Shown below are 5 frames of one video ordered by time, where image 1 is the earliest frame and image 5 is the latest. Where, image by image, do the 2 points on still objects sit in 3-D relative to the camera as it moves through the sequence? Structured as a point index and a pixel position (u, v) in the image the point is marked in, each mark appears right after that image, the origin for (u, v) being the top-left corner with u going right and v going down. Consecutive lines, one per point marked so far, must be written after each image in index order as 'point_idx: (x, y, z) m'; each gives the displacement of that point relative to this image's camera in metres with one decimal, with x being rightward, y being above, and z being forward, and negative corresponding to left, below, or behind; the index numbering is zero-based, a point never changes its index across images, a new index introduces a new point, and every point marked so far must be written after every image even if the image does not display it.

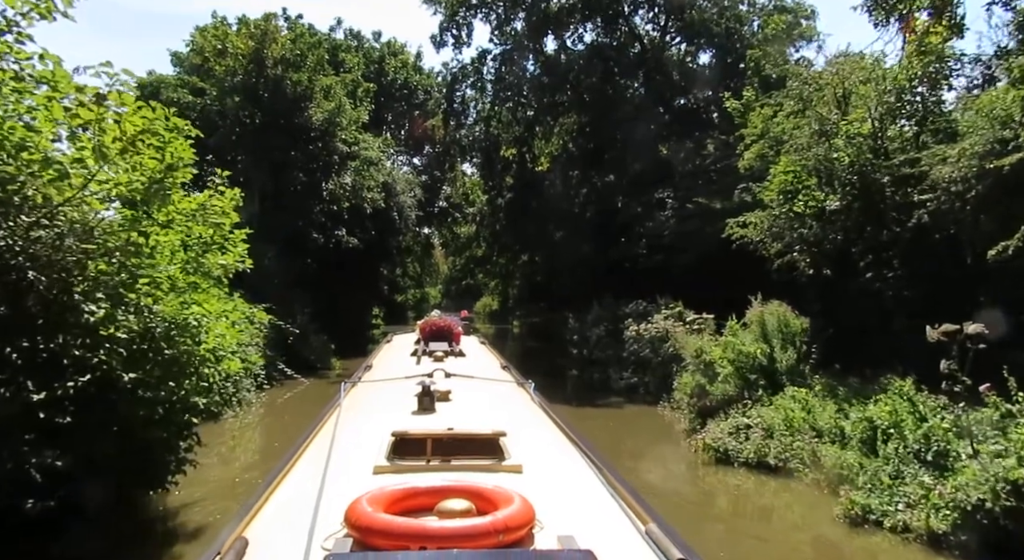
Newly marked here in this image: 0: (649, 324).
0: (+3.4, -1.1, +16.5) m
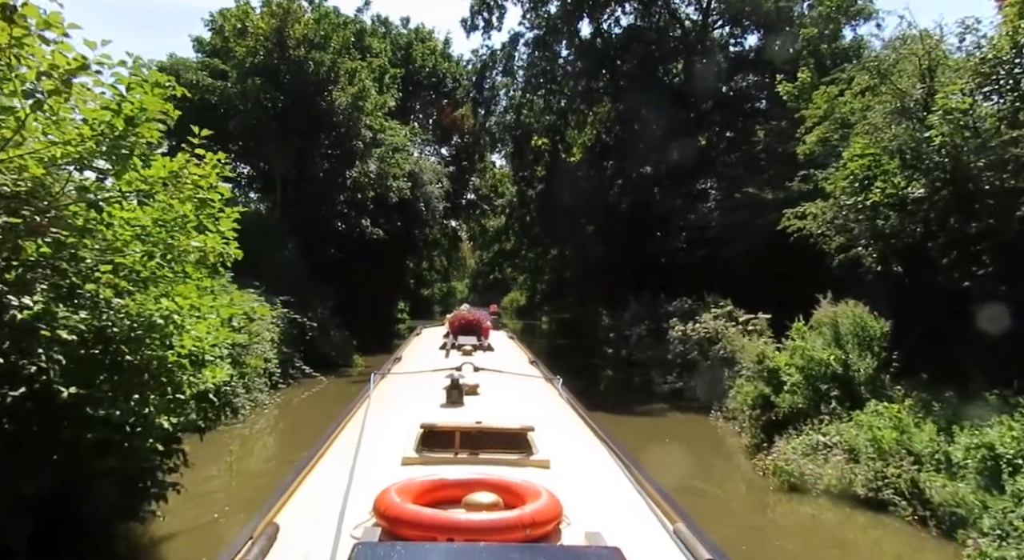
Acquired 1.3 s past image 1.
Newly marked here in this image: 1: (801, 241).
0: (+4.2, -1.0, +15.0) m
1: (+8.7, +1.2, +19.3) m
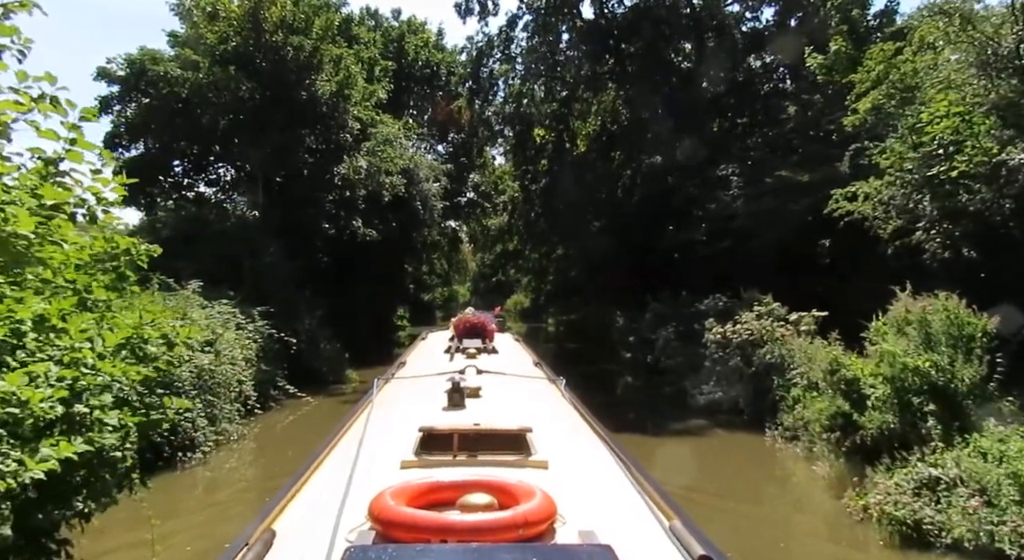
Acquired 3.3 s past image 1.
0: (+4.4, -0.9, +13.1) m
1: (+8.8, +1.4, +17.4) m
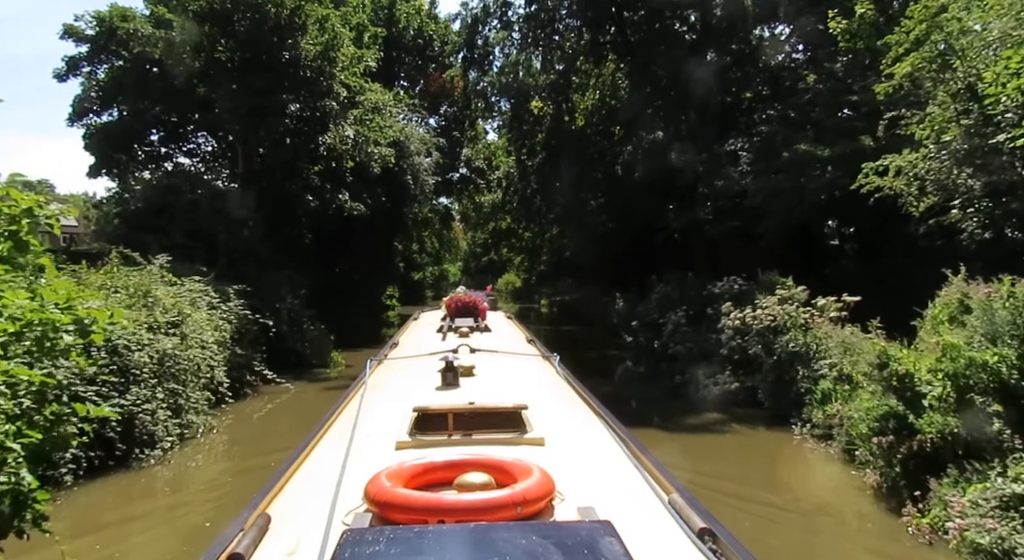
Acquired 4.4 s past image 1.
0: (+4.4, -0.5, +12.0) m
1: (+8.8, +1.9, +16.3) m
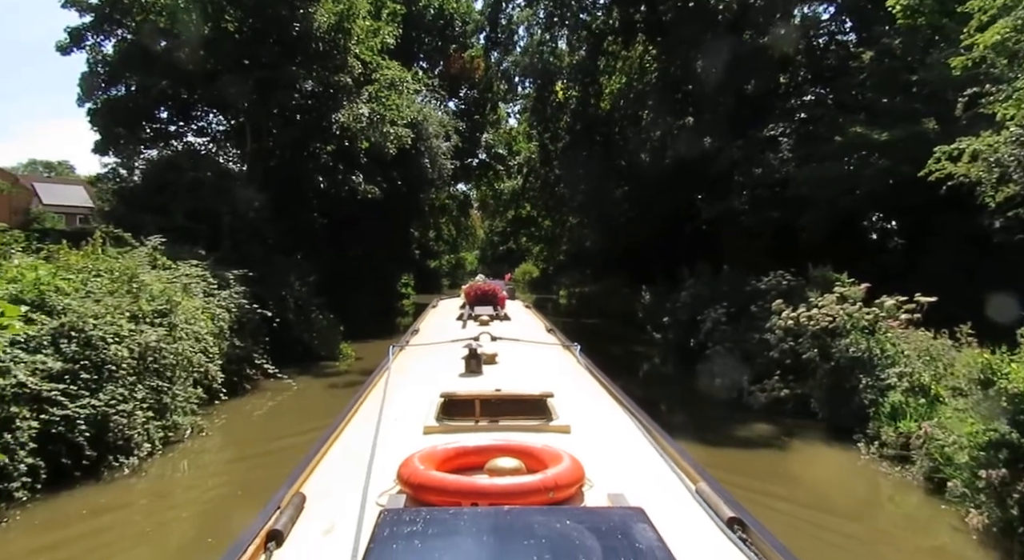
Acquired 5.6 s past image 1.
0: (+4.8, -0.5, +10.7) m
1: (+9.3, +1.9, +14.9) m
